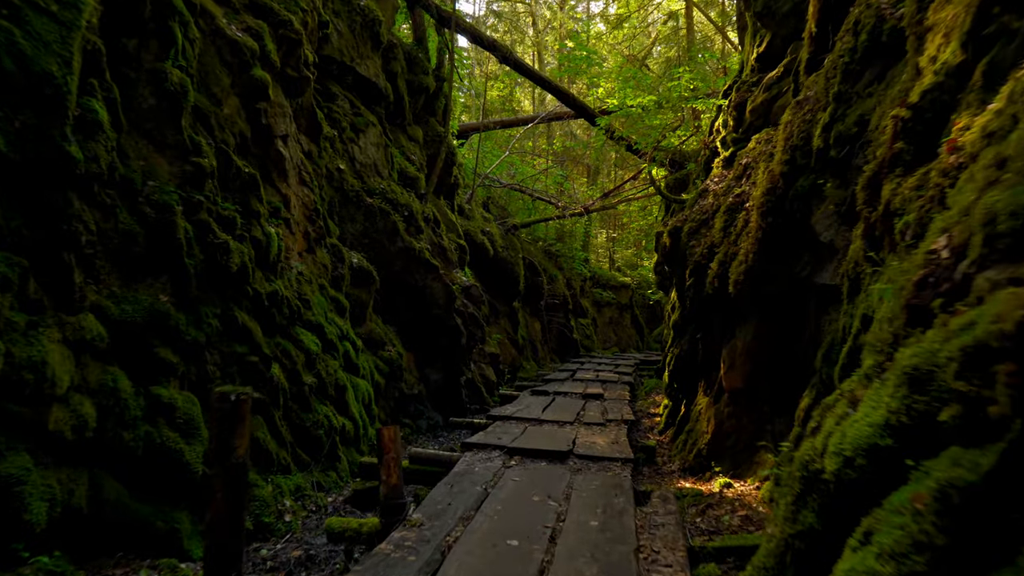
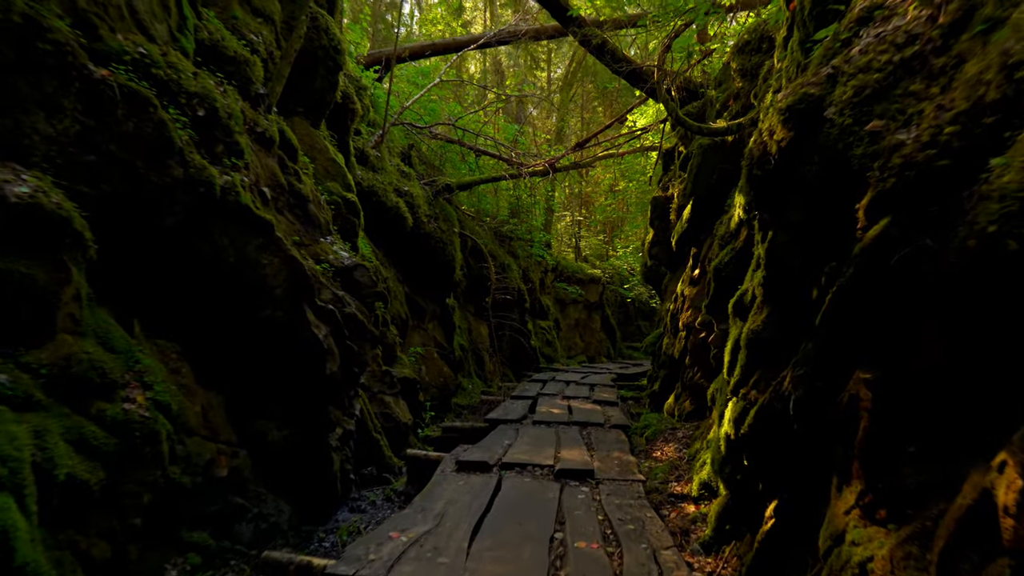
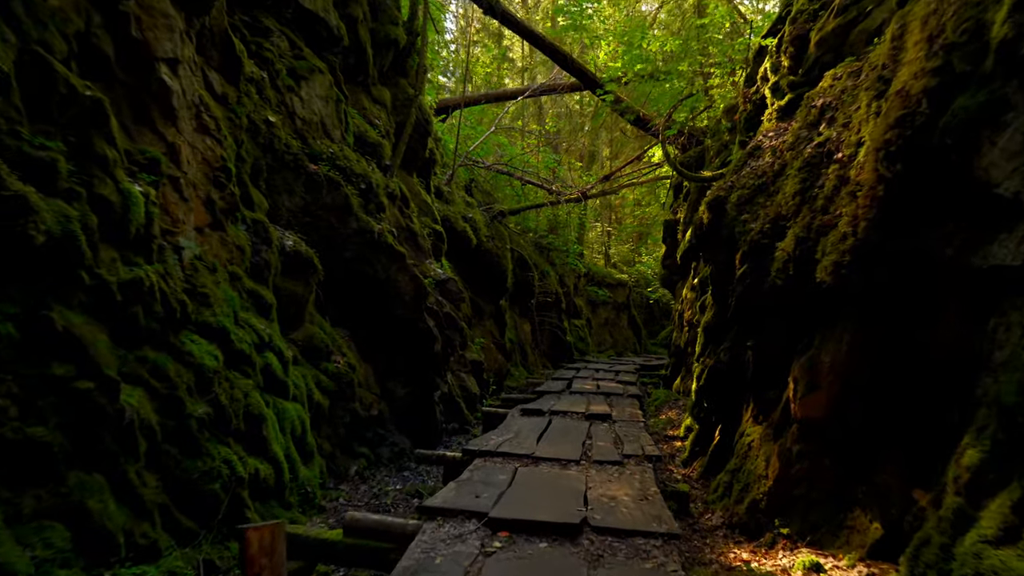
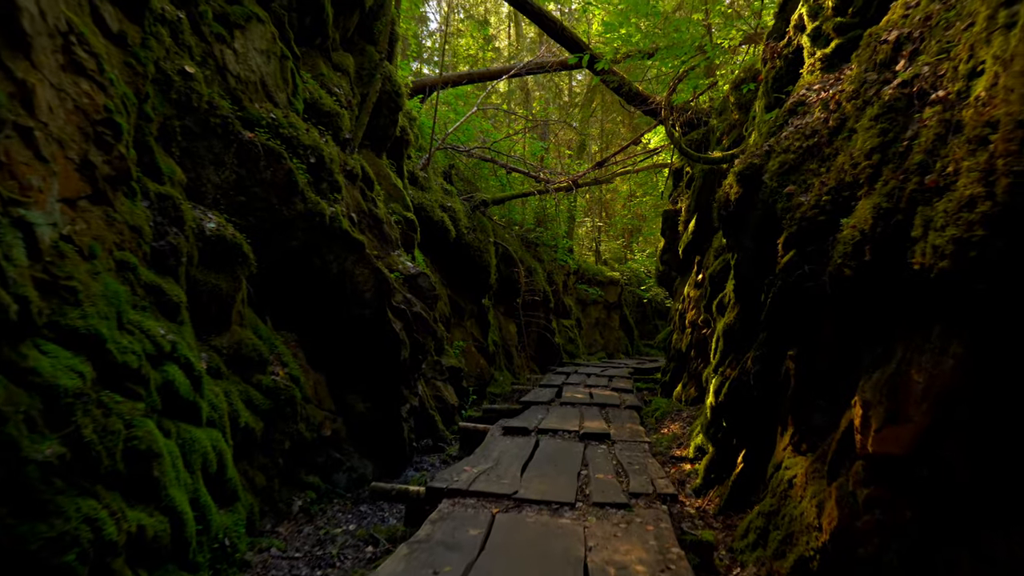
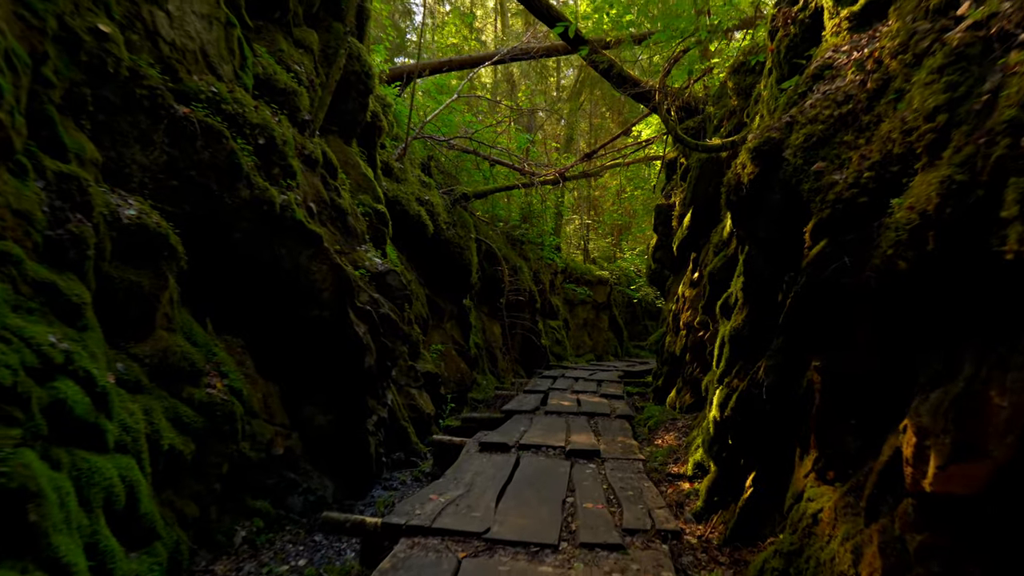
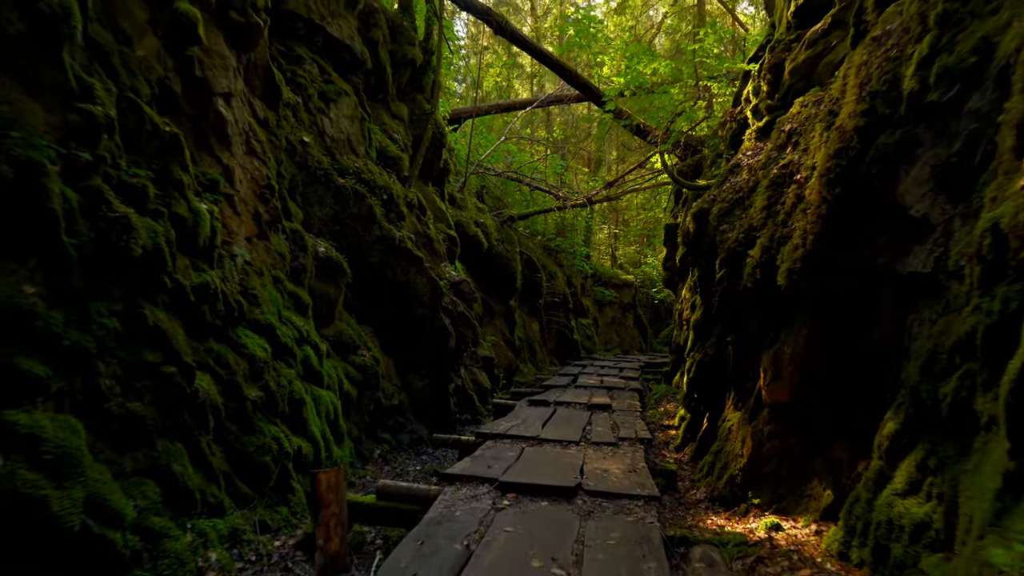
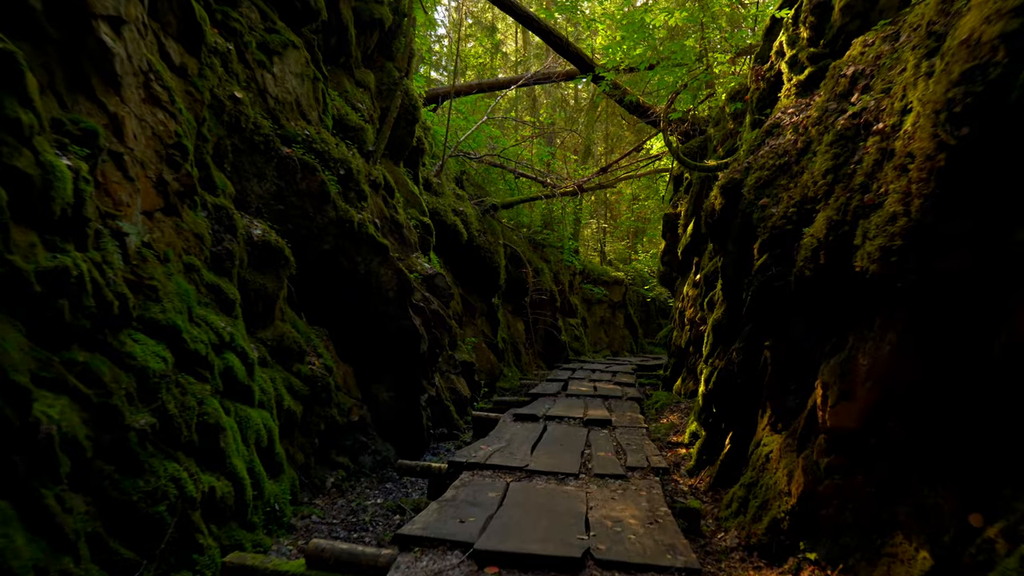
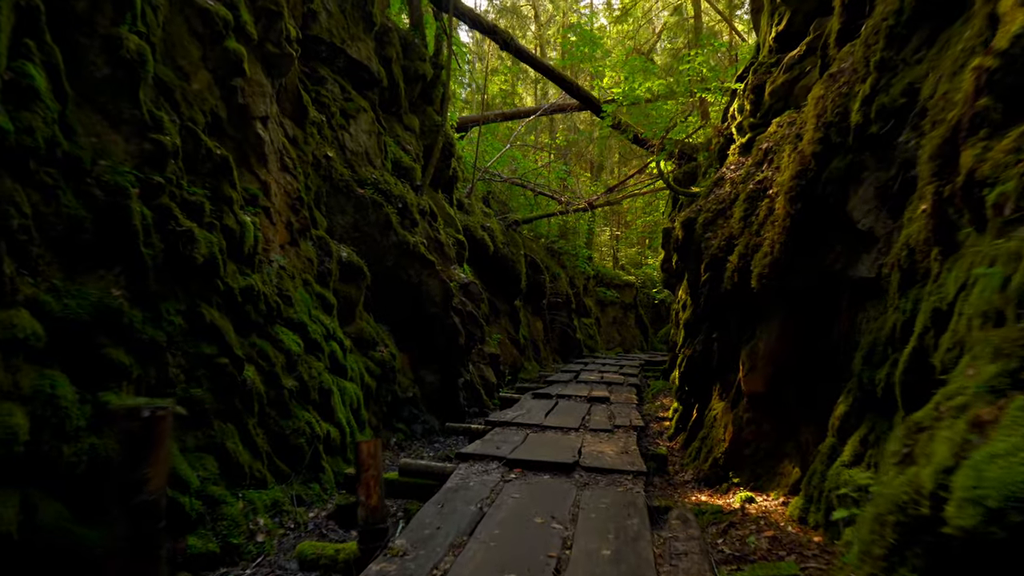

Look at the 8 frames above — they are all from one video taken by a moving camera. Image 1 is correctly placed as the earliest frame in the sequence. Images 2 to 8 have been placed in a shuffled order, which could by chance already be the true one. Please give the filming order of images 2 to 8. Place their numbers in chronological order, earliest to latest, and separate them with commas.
8, 6, 3, 7, 4, 5, 2
